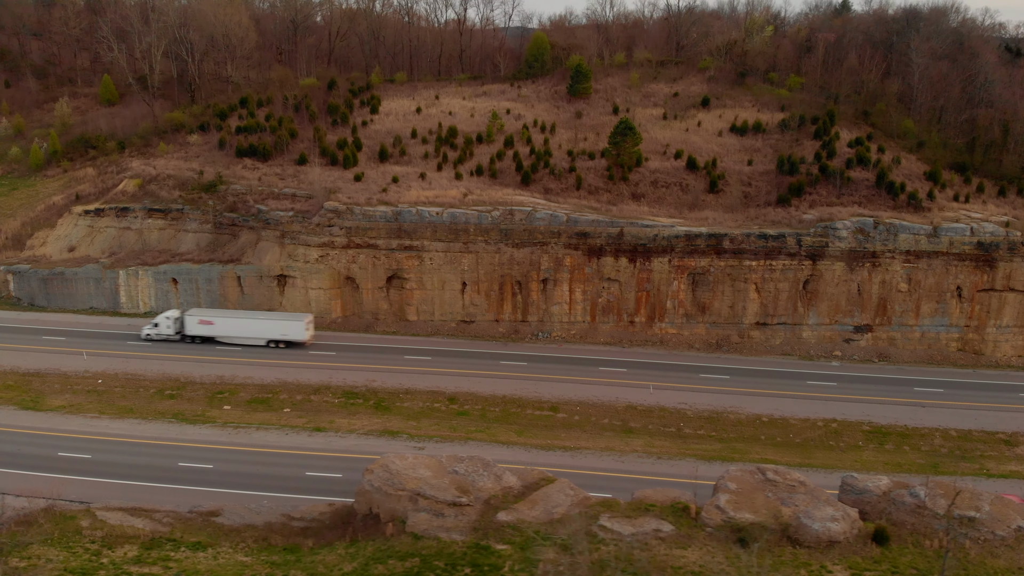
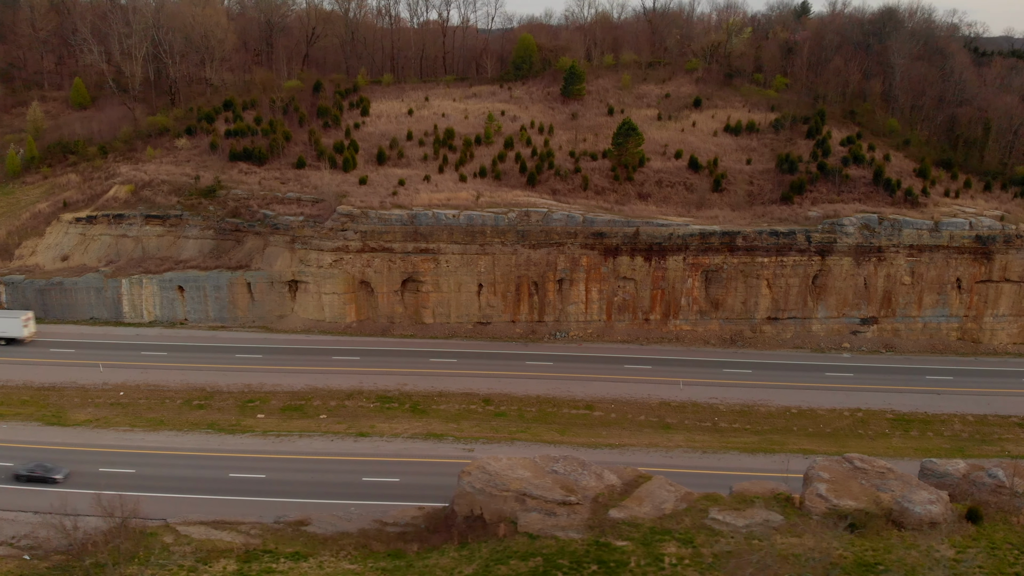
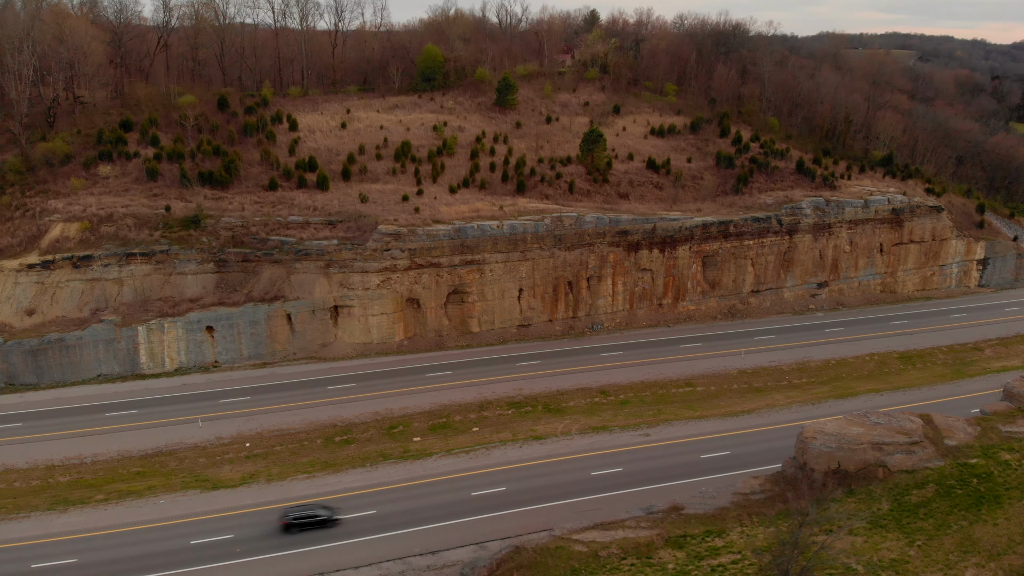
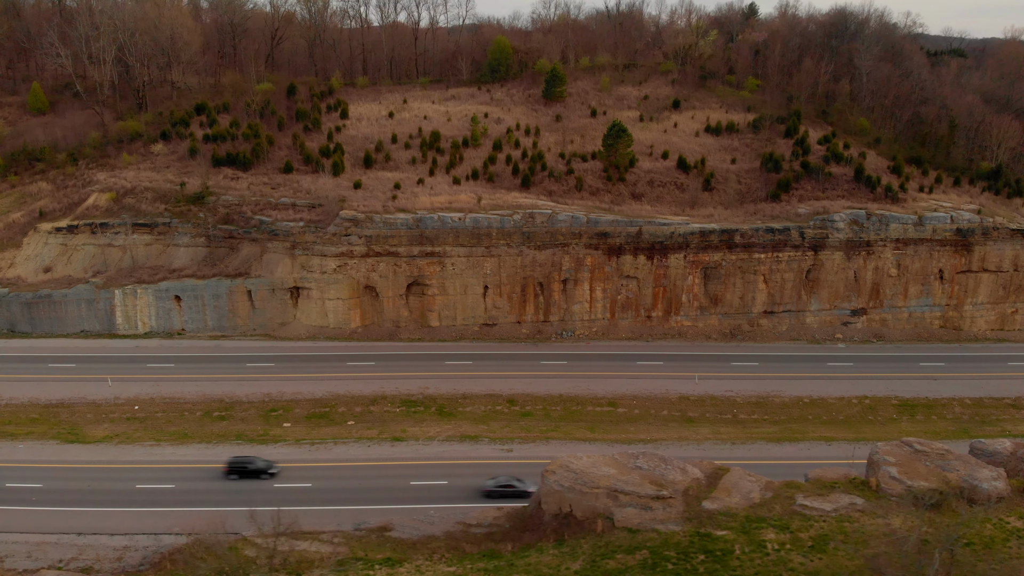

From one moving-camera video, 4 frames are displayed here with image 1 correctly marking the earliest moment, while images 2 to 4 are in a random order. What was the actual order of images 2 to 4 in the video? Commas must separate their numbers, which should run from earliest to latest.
2, 4, 3
